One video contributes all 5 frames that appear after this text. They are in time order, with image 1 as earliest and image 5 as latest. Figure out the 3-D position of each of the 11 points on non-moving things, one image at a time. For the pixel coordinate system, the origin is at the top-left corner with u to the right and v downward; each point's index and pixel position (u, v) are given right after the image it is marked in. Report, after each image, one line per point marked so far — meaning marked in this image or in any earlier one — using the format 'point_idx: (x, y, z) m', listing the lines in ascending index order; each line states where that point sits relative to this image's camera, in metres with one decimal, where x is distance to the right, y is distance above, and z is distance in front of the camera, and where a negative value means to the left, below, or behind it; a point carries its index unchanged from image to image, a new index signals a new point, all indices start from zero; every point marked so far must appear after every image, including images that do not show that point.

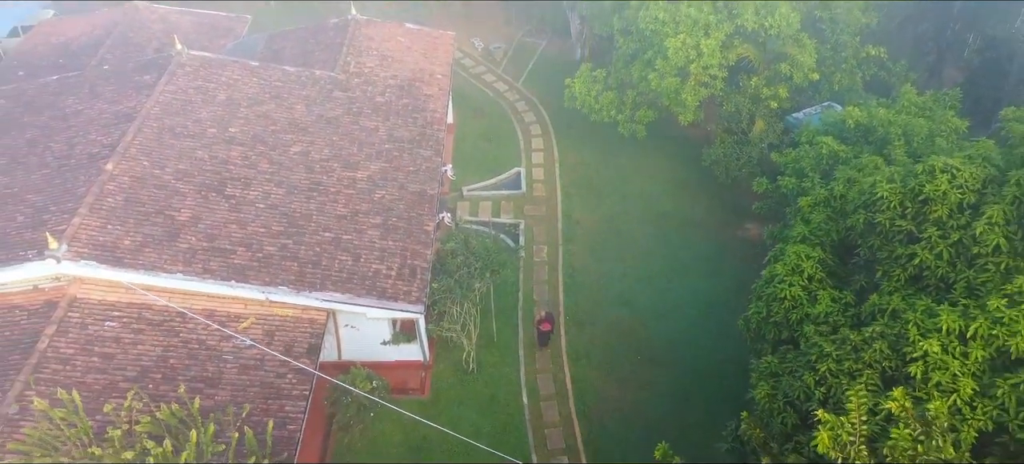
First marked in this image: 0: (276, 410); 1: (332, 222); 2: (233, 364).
0: (-4.7, -3.5, +12.0) m
1: (-4.3, +0.2, +14.3) m
2: (-5.7, -2.7, +12.4) m
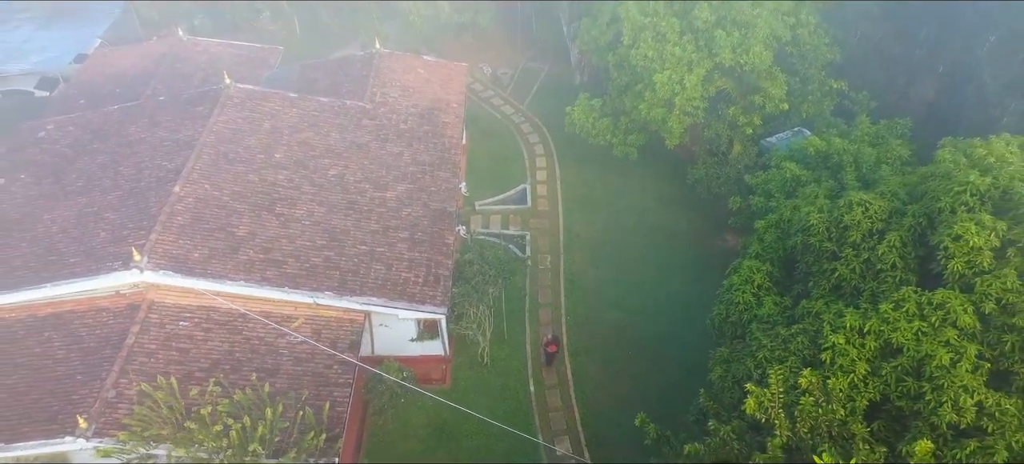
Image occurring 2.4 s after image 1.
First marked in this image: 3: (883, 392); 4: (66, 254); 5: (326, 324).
0: (-4.4, -3.9, +14.4) m
1: (-4.0, -0.1, +16.7) m
2: (-5.5, -3.0, +14.8) m
3: (+5.5, -2.4, +8.9) m
4: (-11.6, -0.6, +15.6) m
5: (-4.8, -2.4, +15.6) m
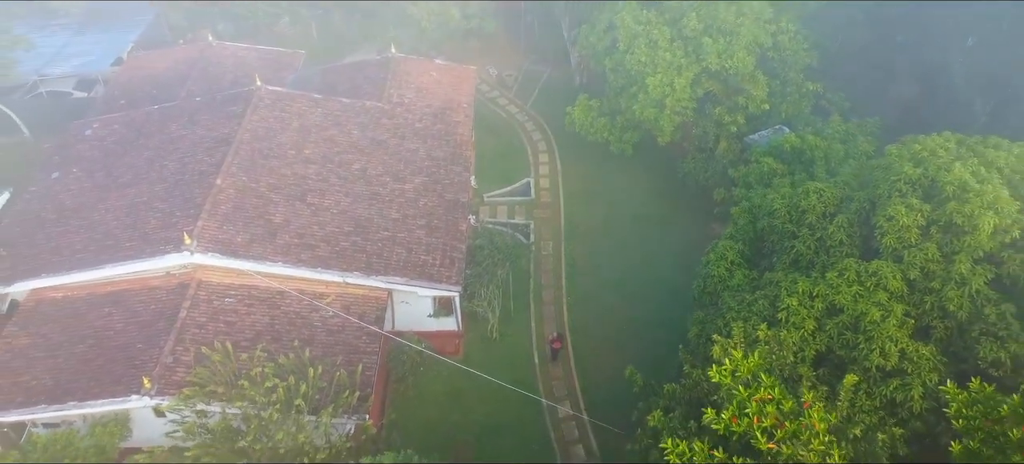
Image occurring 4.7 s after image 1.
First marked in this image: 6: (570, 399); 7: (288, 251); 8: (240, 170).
0: (-4.2, -3.5, +16.3) m
1: (-3.8, +0.3, +18.7) m
2: (-5.3, -2.7, +16.8) m
3: (+5.7, -2.0, +10.8) m
4: (-11.4, -0.2, +17.6) m
5: (-4.6, -2.0, +17.6) m
6: (+1.7, -5.0, +18.1) m
7: (-6.4, -0.6, +17.2) m
8: (-8.4, +1.9, +18.6) m
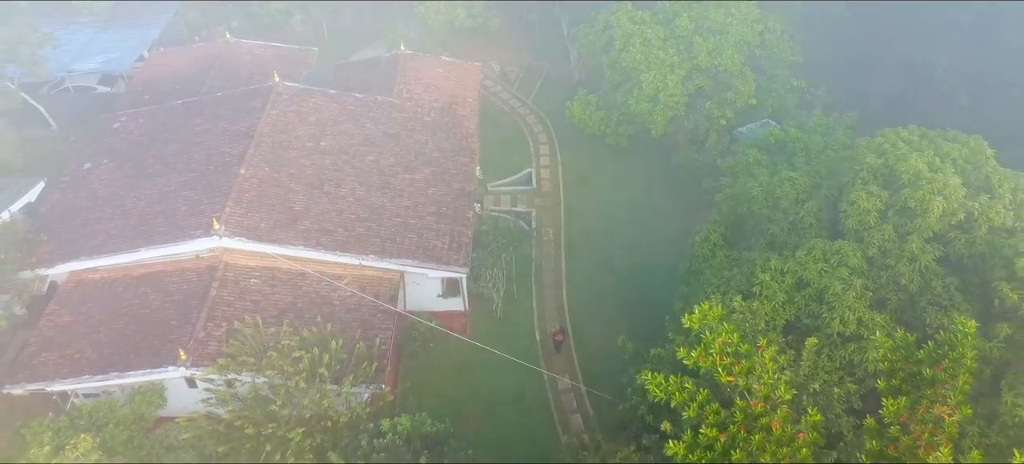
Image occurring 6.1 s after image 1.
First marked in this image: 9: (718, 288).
0: (-4.1, -3.1, +17.8) m
1: (-3.7, +0.7, +20.1) m
2: (-5.2, -2.2, +18.2) m
3: (+5.8, -1.7, +12.3) m
4: (-11.2, +0.2, +19.0) m
5: (-4.5, -1.6, +19.0) m
6: (+1.8, -4.6, +19.6) m
7: (-6.3, -0.1, +18.6) m
8: (-8.3, +2.4, +20.0) m
9: (+4.7, -1.3, +13.8) m
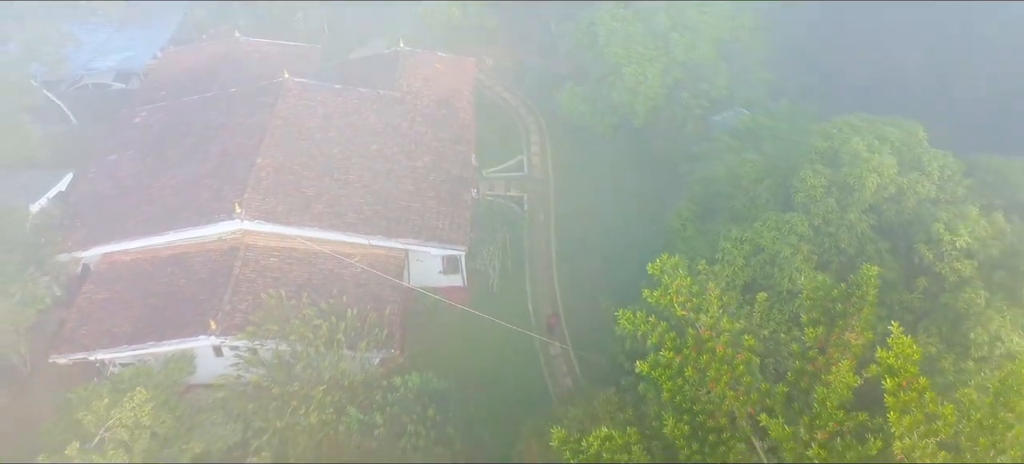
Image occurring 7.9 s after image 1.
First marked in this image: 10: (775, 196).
0: (-4.2, -2.5, +19.7) m
1: (-3.9, +1.3, +22.0) m
2: (-5.3, -1.6, +20.1) m
3: (+5.7, -1.0, +14.3) m
4: (-11.4, +0.8, +20.8) m
5: (-4.7, -1.0, +20.9) m
6: (+1.7, -3.9, +21.6) m
7: (-6.5, +0.5, +20.5) m
8: (-8.5, +2.9, +21.8) m
9: (+4.6, -0.6, +15.8) m
10: (+6.9, +1.1, +15.8) m
